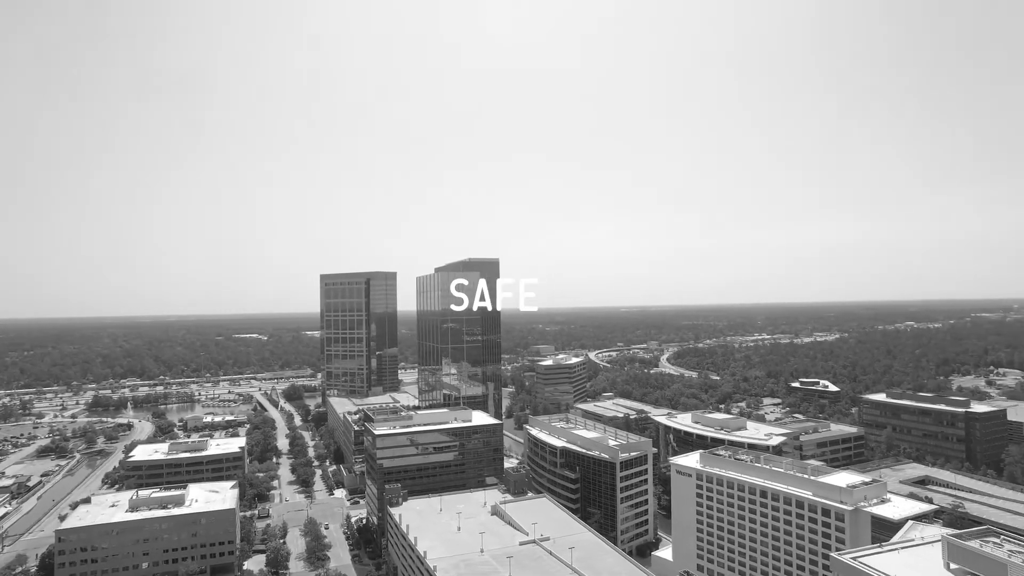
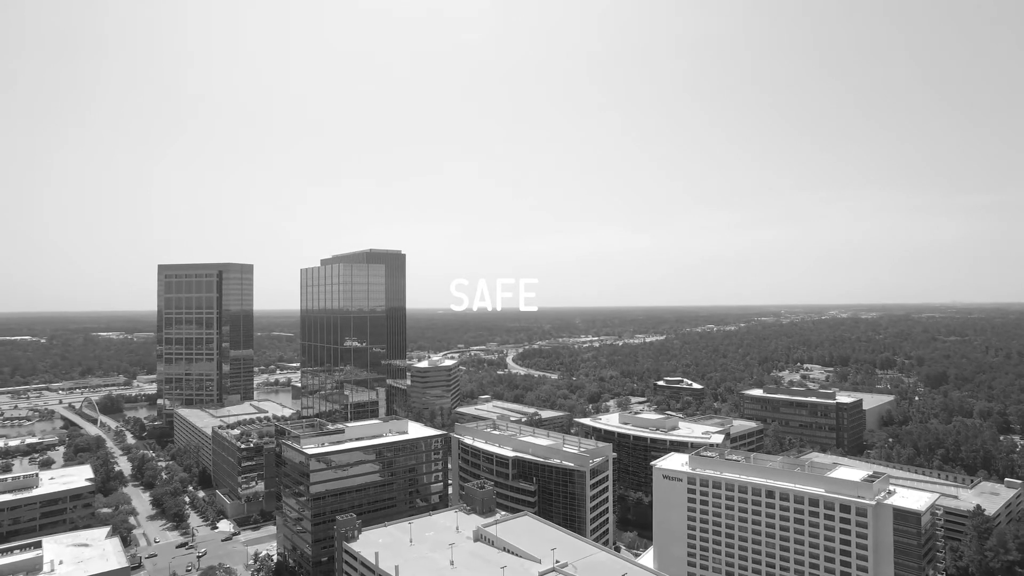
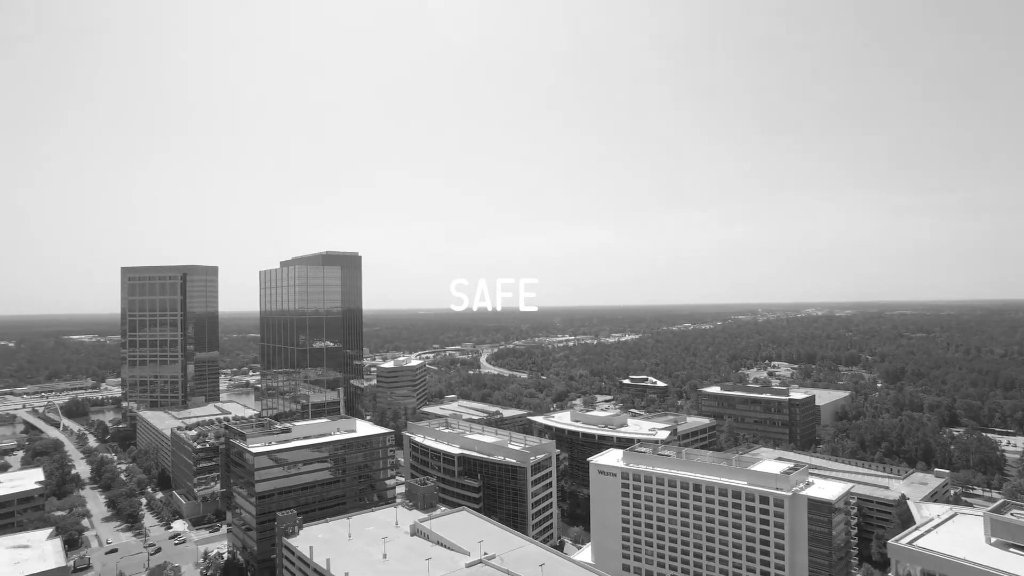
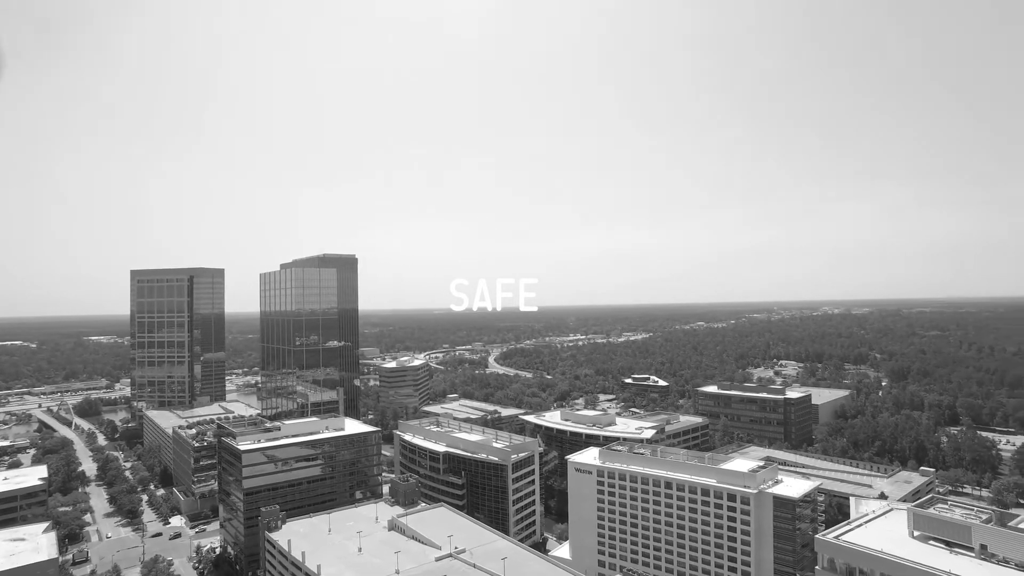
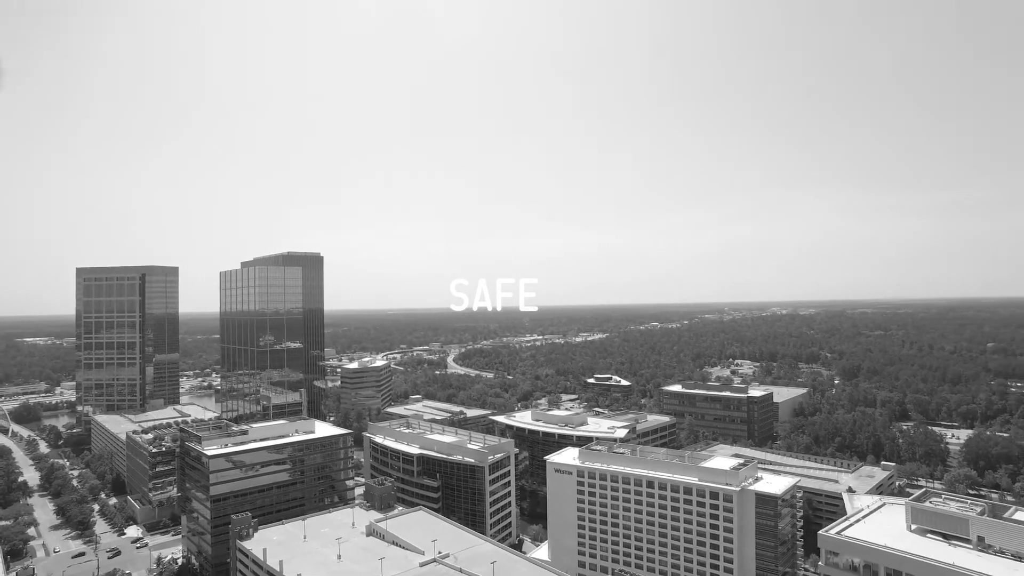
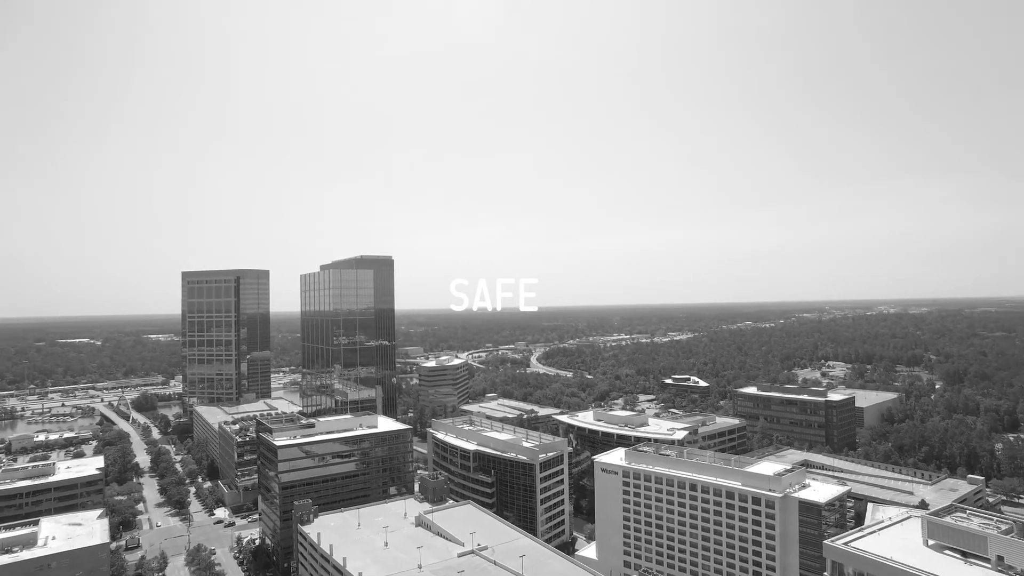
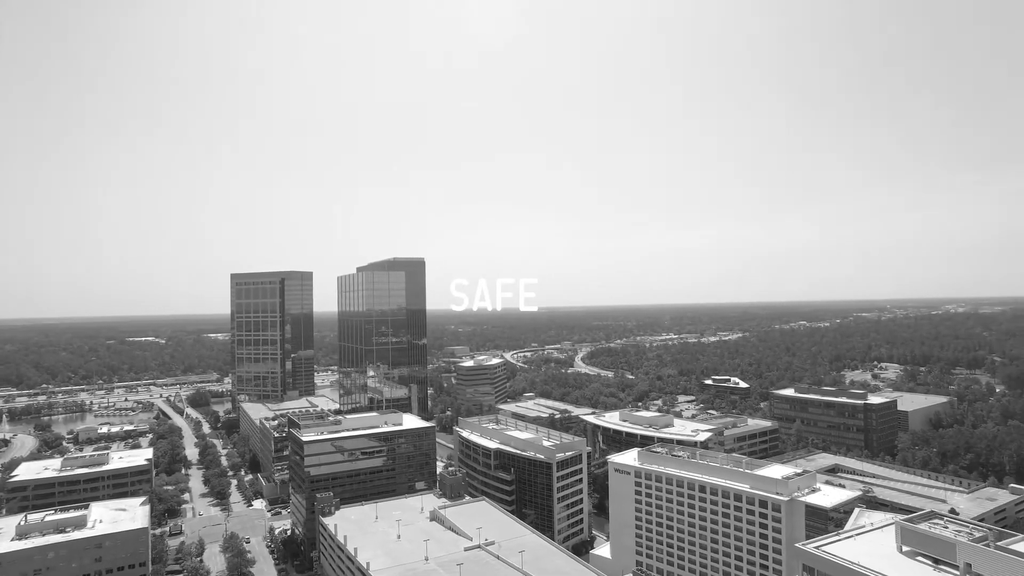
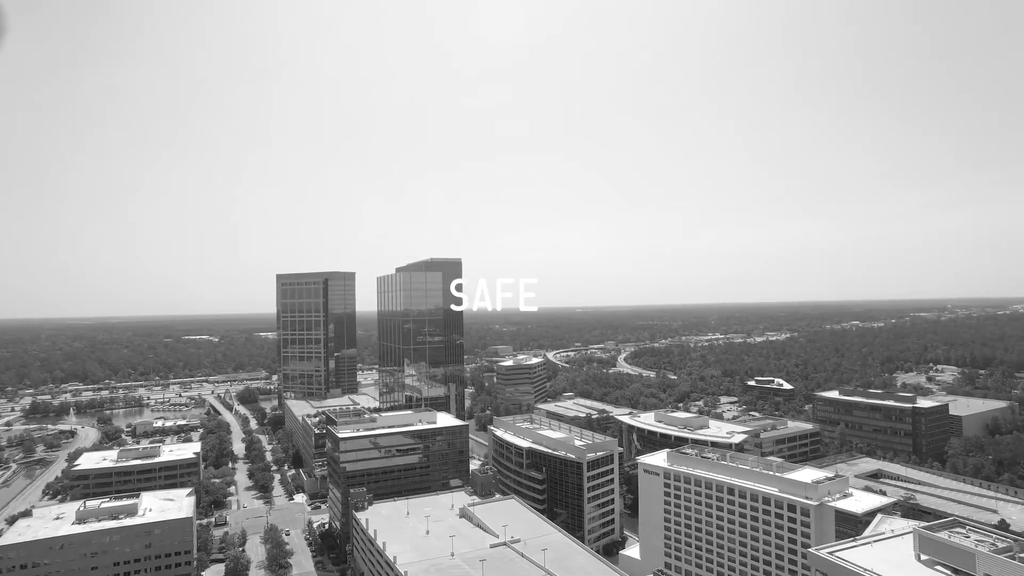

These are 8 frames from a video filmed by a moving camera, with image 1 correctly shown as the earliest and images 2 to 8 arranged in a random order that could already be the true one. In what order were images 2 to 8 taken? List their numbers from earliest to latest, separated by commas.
8, 7, 6, 4, 5, 3, 2
